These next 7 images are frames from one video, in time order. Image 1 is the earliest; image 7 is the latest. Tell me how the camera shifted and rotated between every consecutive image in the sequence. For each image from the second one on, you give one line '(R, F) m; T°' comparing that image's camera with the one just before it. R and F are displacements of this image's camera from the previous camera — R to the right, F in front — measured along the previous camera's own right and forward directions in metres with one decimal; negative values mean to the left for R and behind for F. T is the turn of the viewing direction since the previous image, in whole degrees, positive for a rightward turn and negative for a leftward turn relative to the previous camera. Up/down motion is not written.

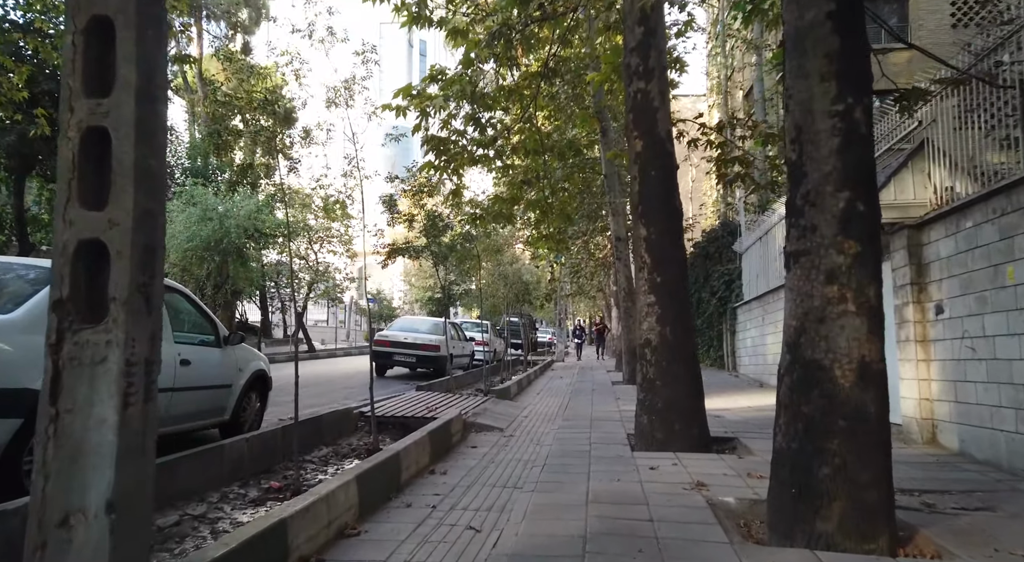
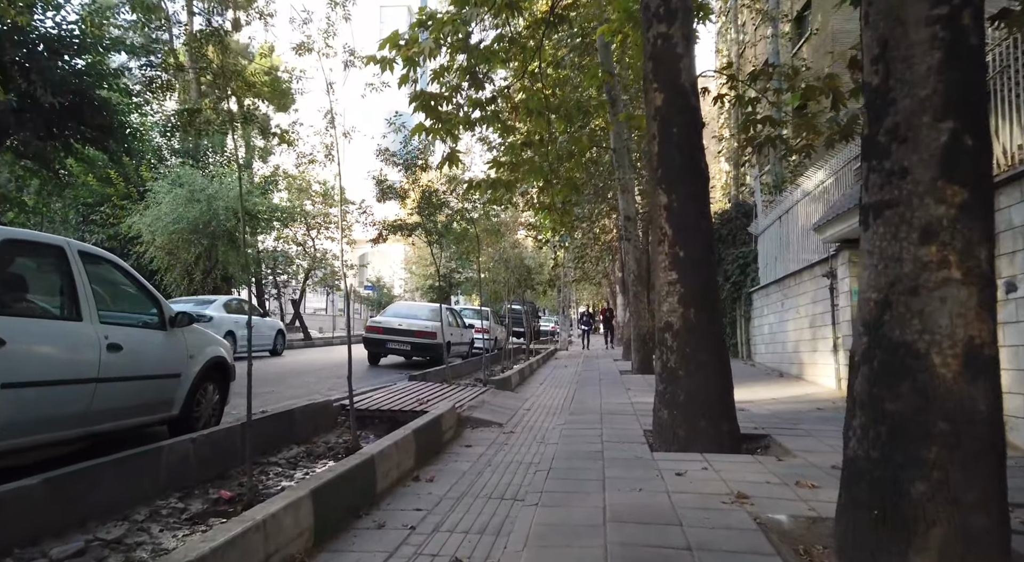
(0.0, +0.9) m; 0°
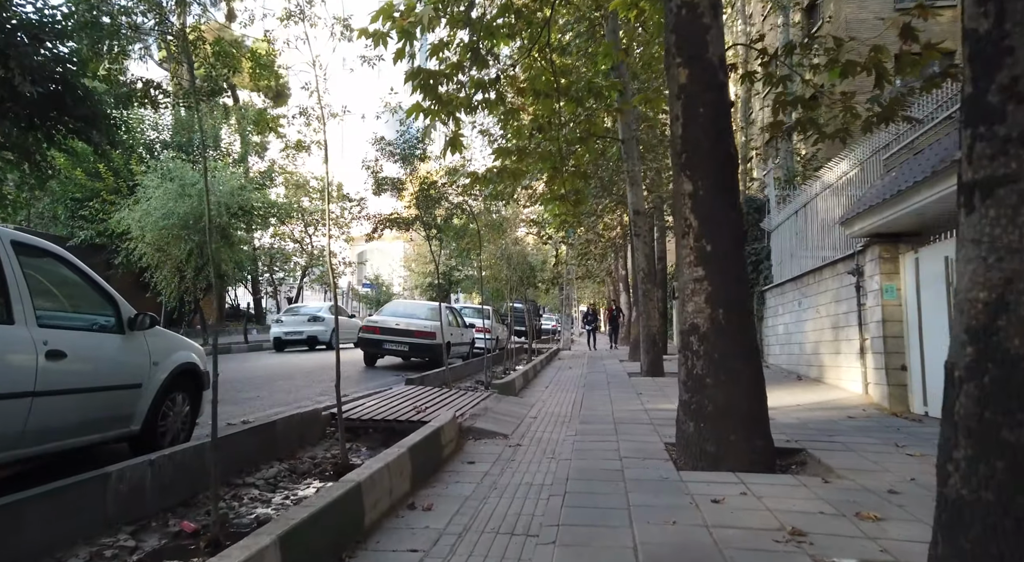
(-0.1, +0.7) m; 0°
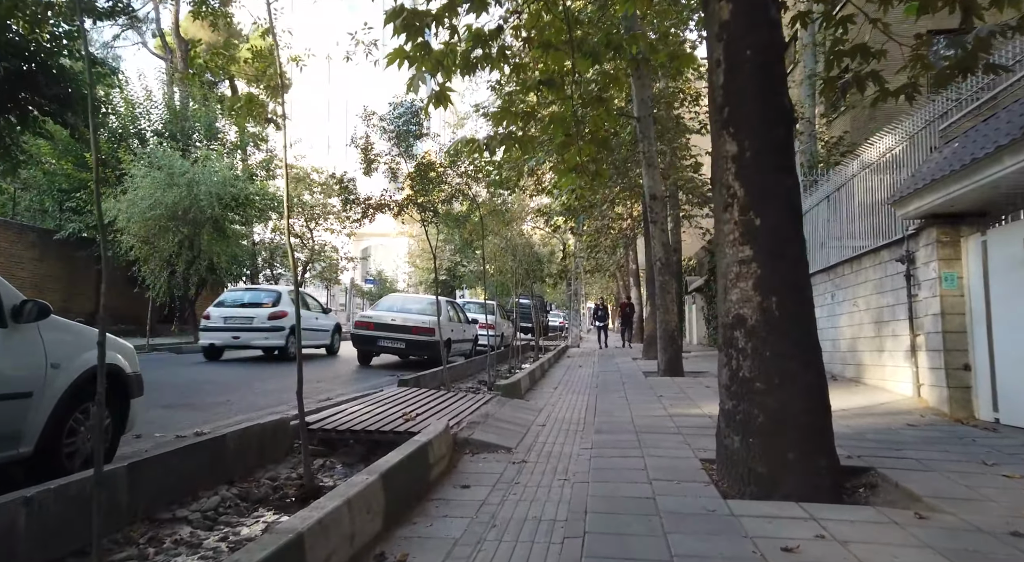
(0.0, +1.0) m; -1°
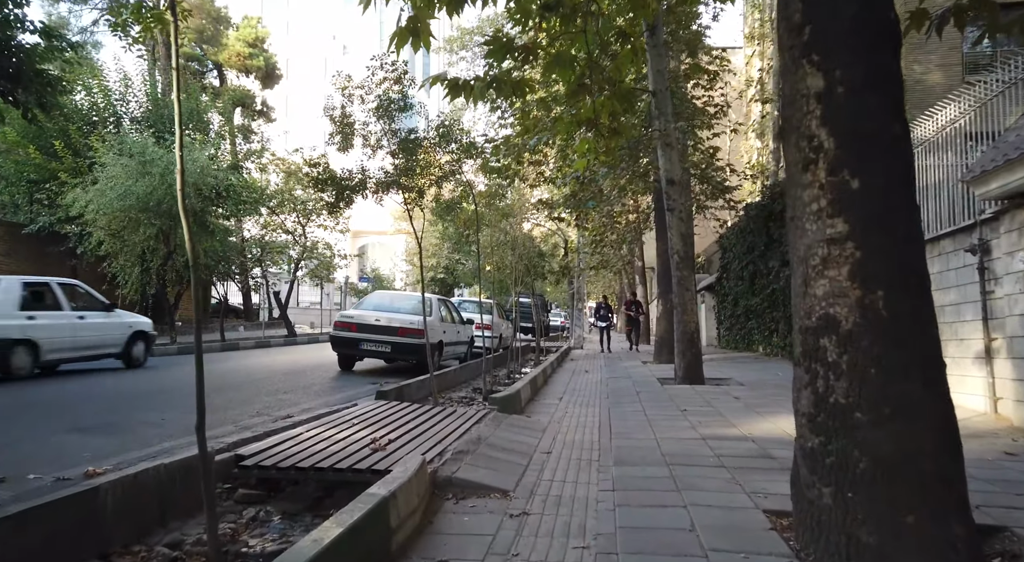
(0.0, +1.3) m; 0°
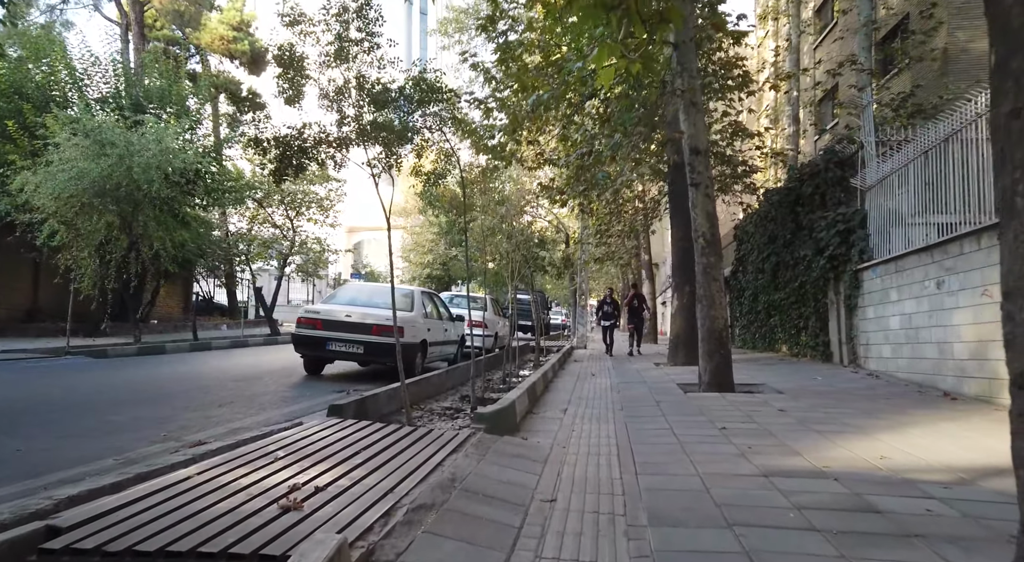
(+0.1, +1.7) m; 0°
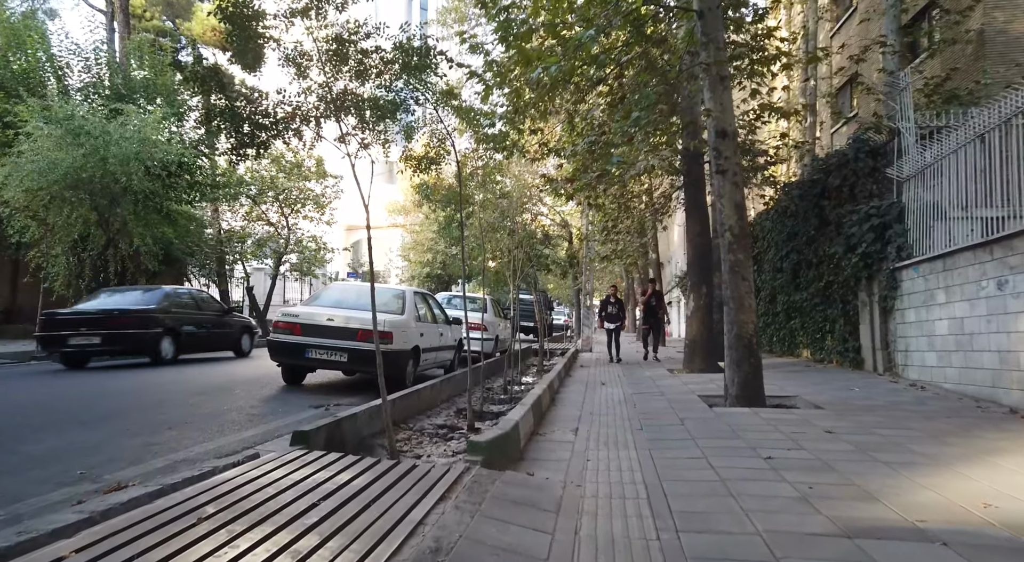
(0.0, +1.0) m; 0°
